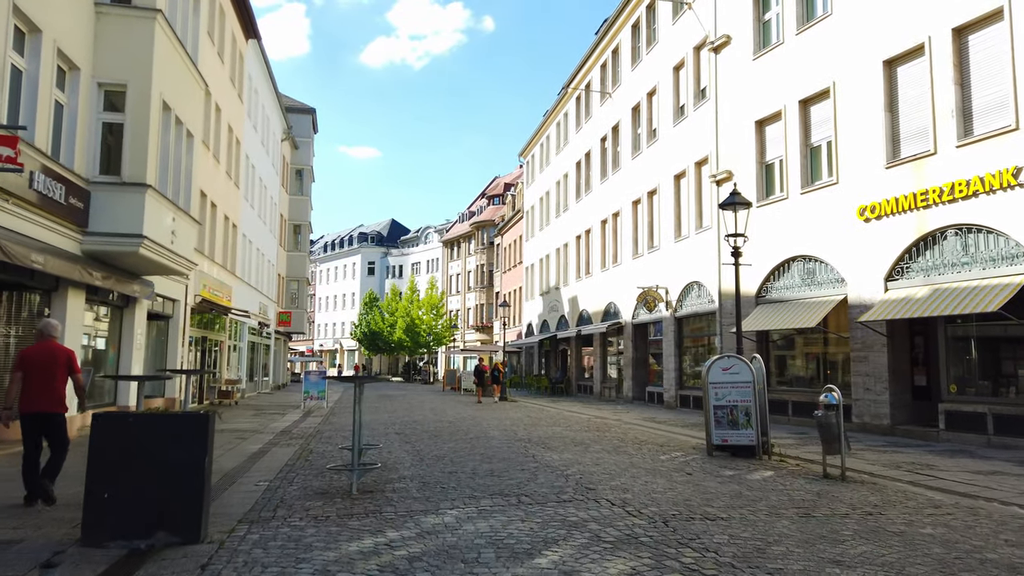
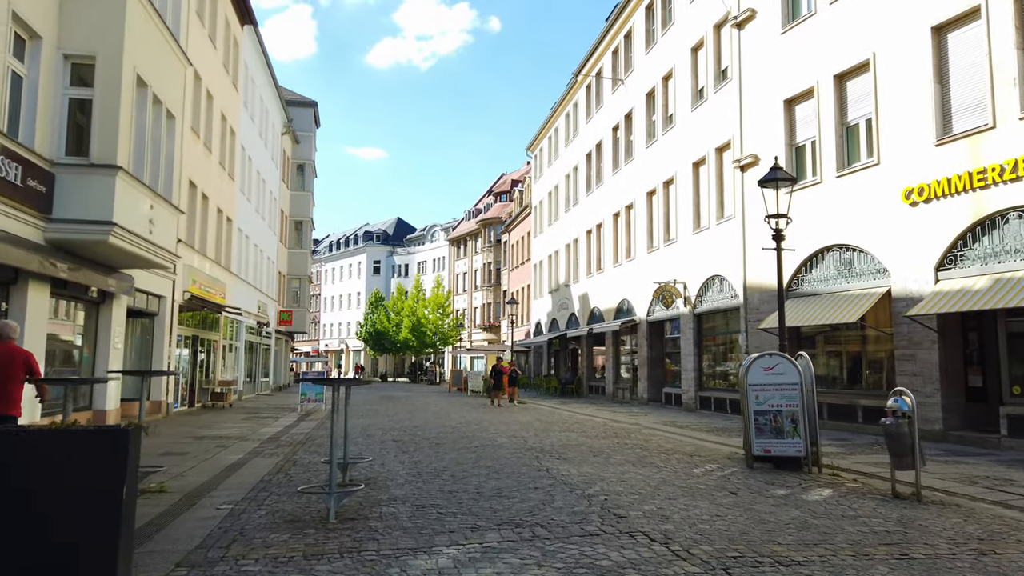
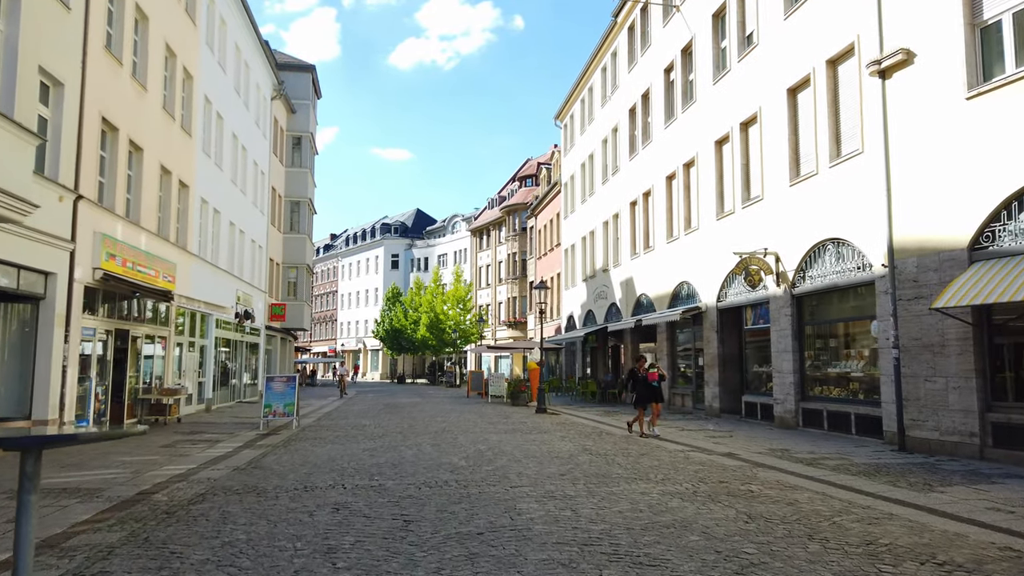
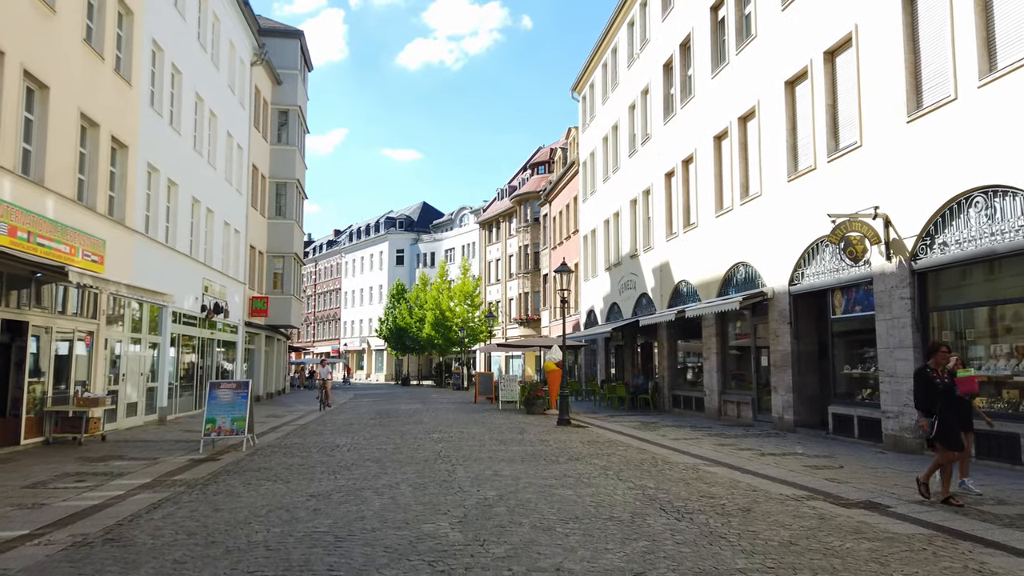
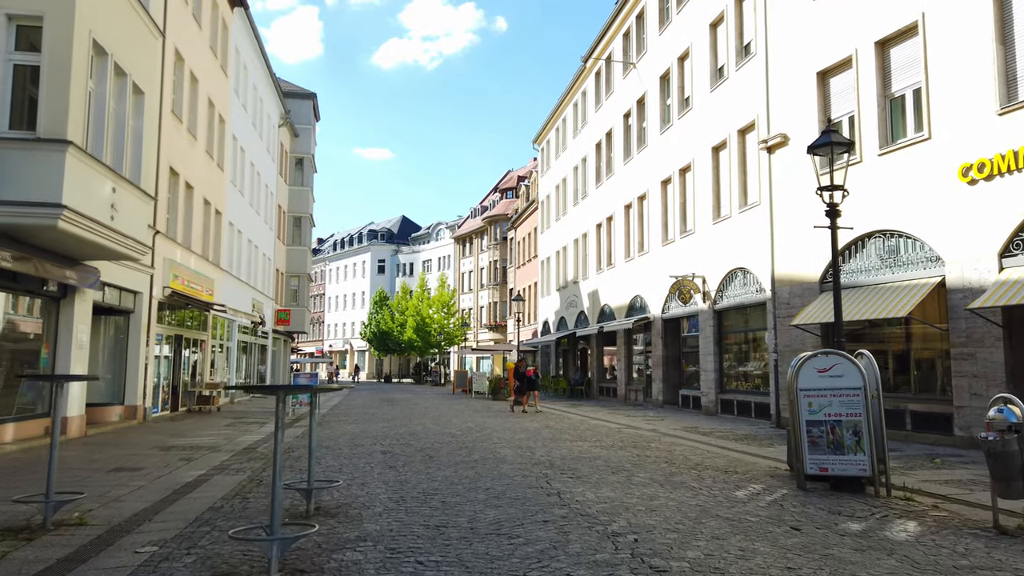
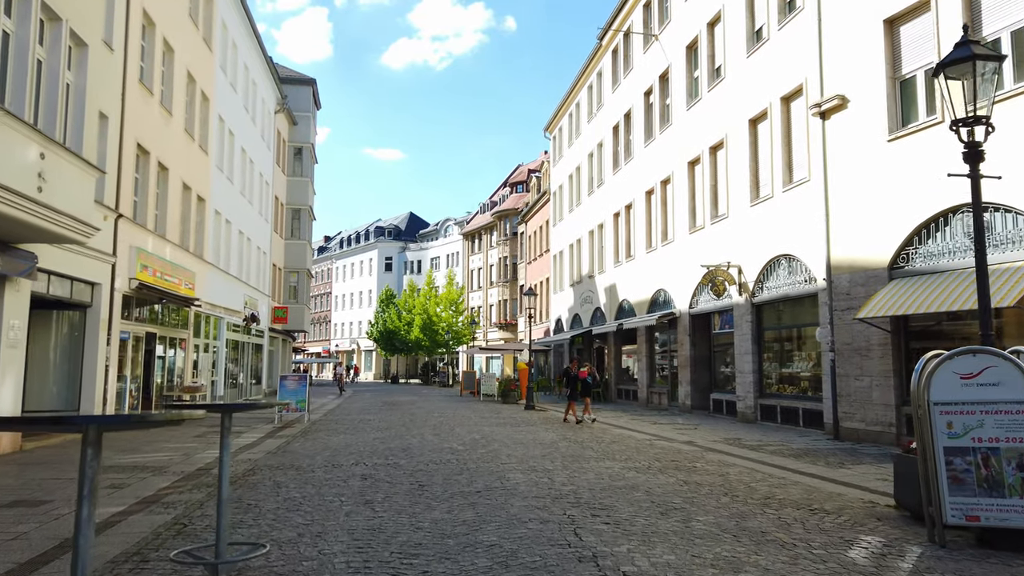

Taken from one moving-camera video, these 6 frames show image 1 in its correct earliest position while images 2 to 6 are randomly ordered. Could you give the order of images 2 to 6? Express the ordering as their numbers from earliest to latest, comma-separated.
2, 5, 6, 3, 4
